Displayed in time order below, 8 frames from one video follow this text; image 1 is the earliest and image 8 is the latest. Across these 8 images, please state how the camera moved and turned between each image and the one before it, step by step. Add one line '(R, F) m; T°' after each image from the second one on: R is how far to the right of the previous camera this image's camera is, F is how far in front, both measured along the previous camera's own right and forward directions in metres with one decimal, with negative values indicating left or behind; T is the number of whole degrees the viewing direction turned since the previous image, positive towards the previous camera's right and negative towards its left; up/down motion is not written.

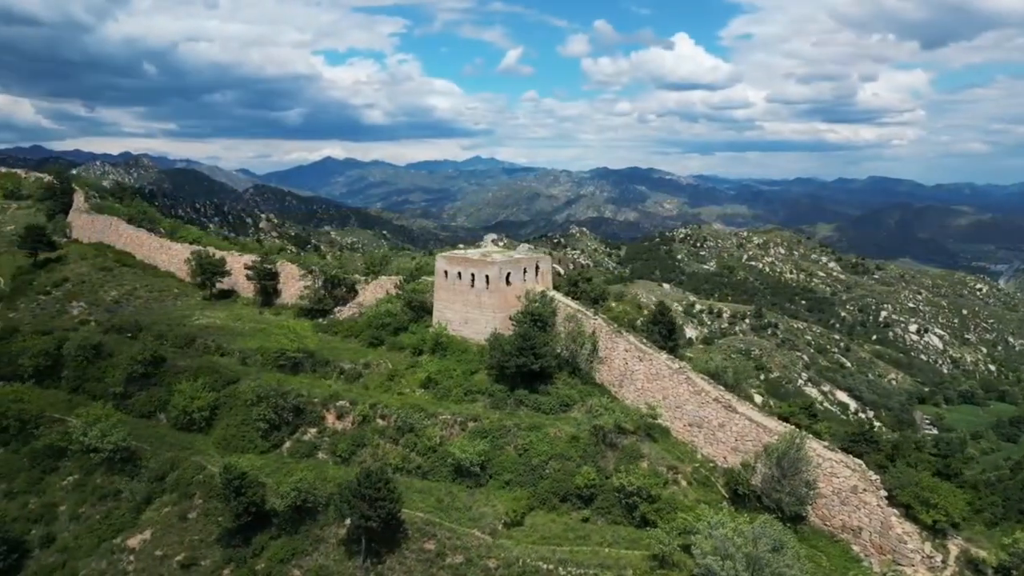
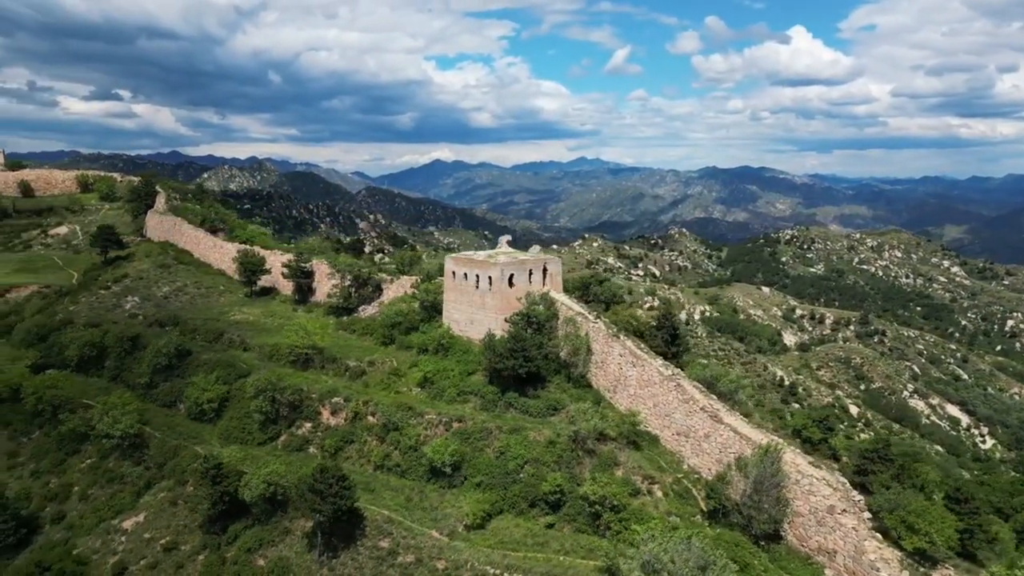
(+3.8, +0.4) m; -8°
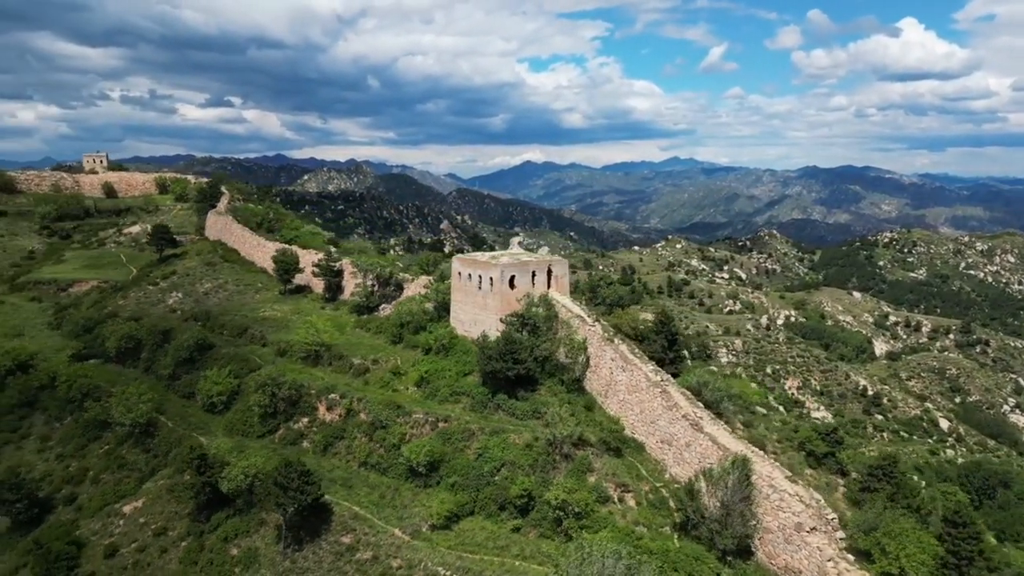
(+3.3, +0.3) m; -6°
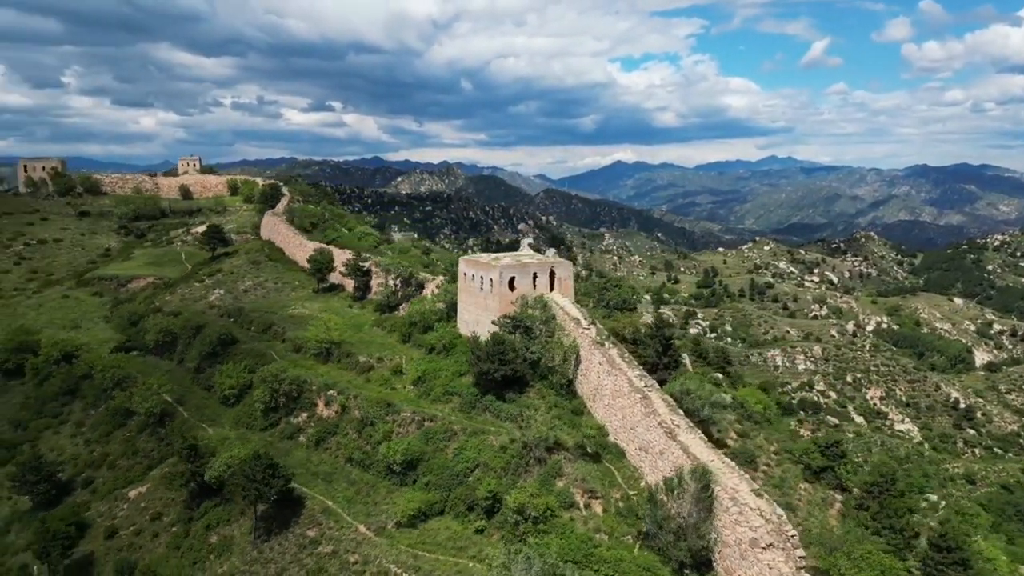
(+3.3, +0.2) m; -6°
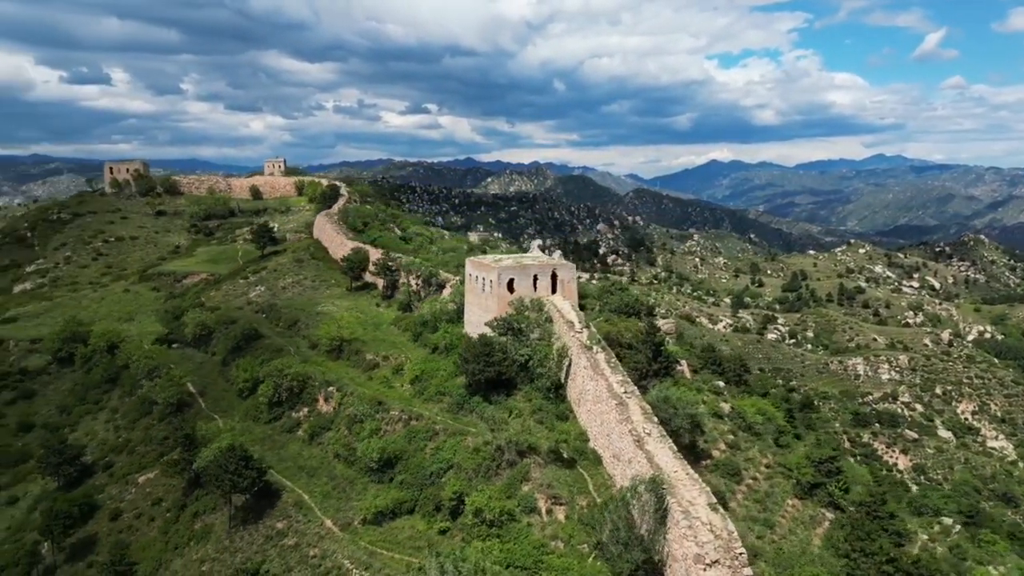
(+3.4, +0.3) m; -6°
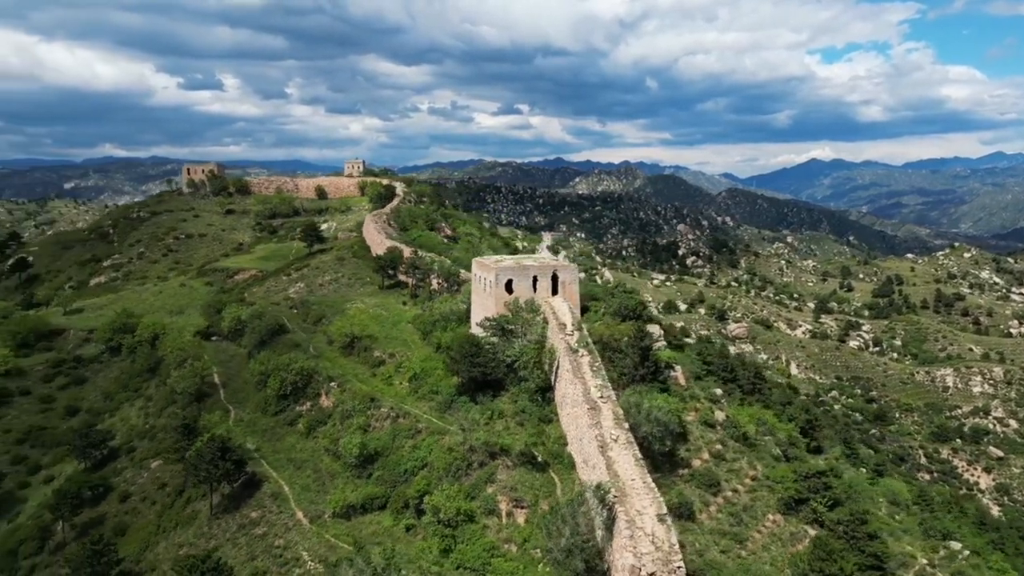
(+3.4, +0.3) m; -6°
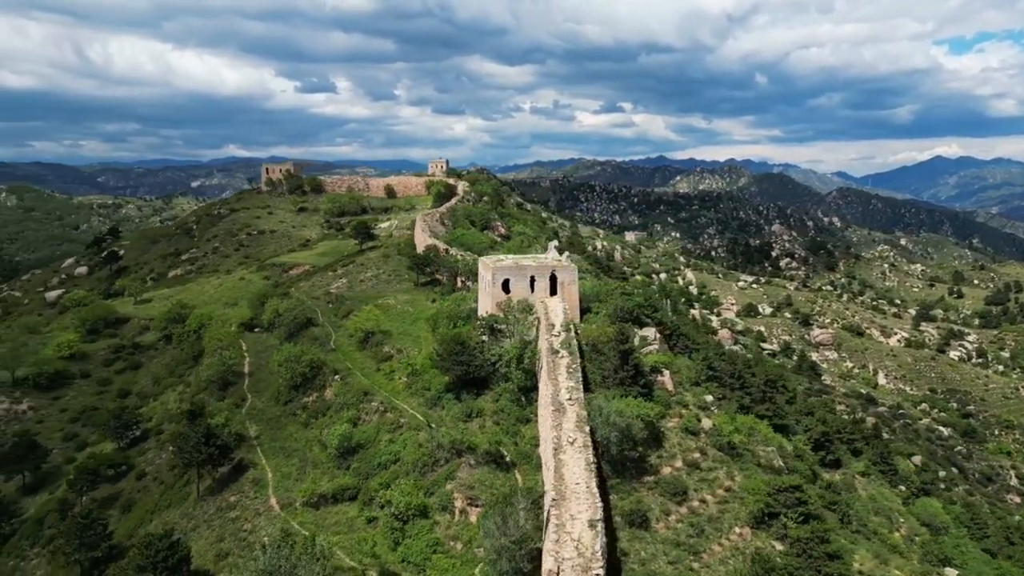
(+3.8, +0.2) m; -7°
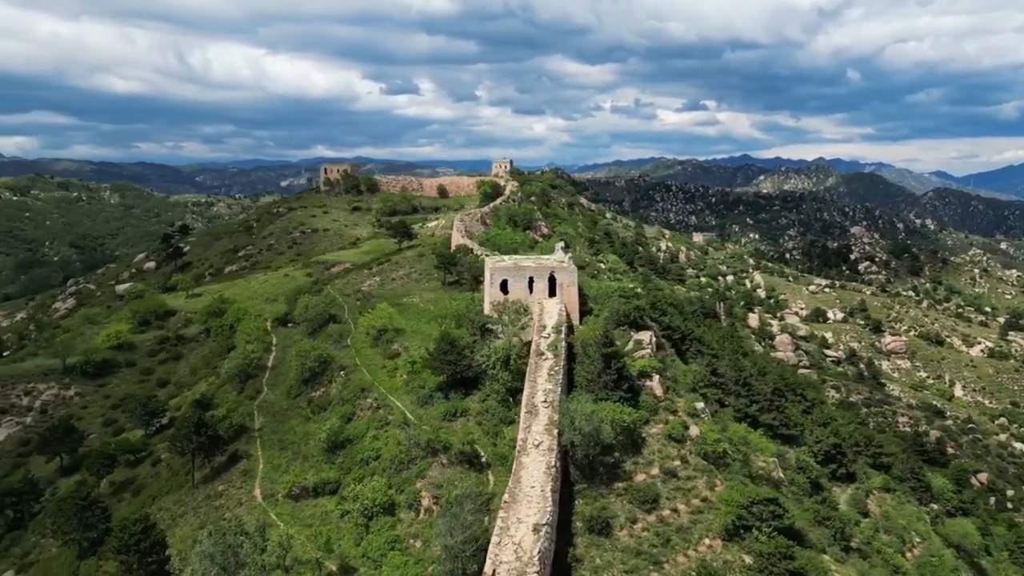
(+3.0, +0.2) m; -6°
